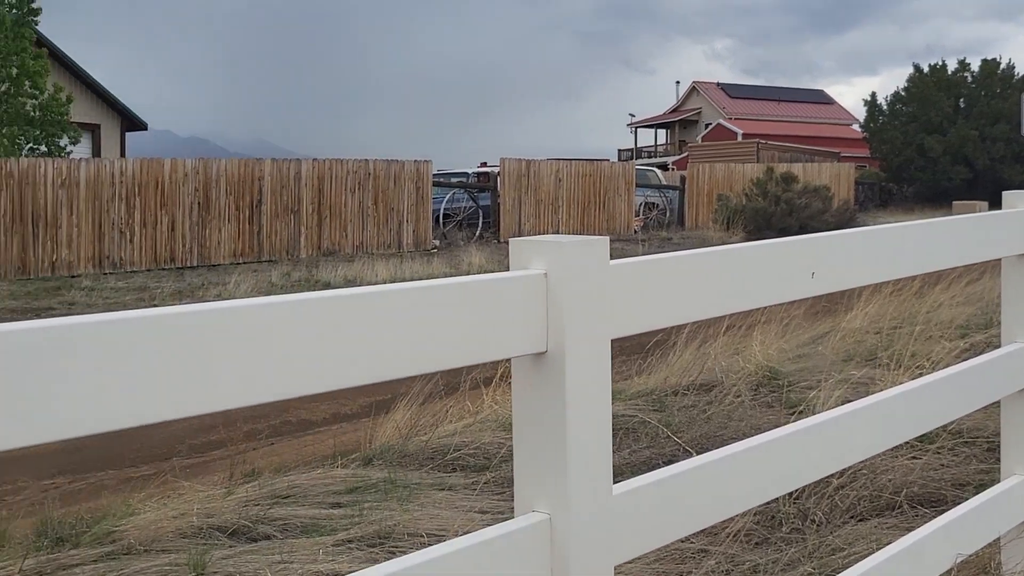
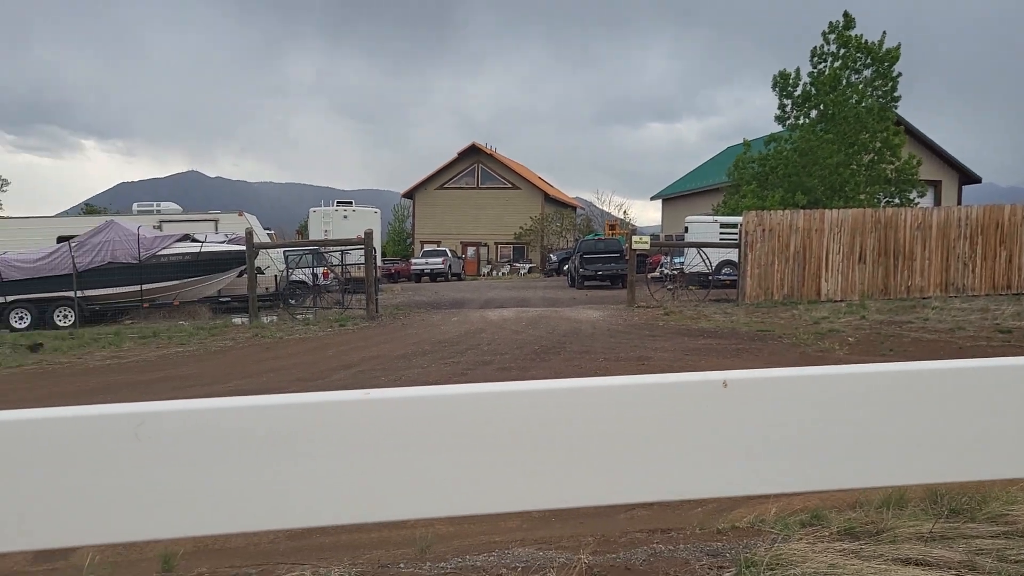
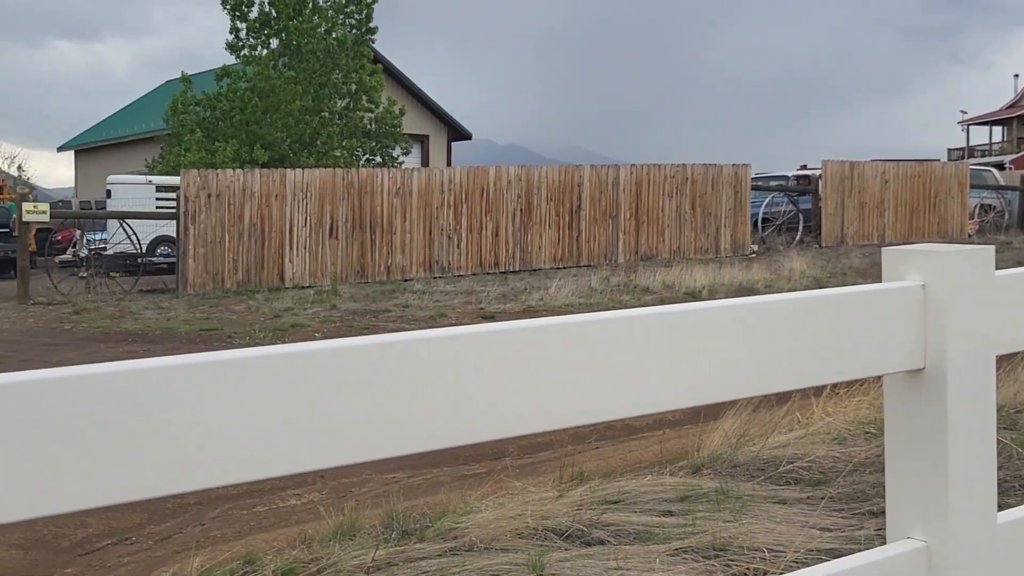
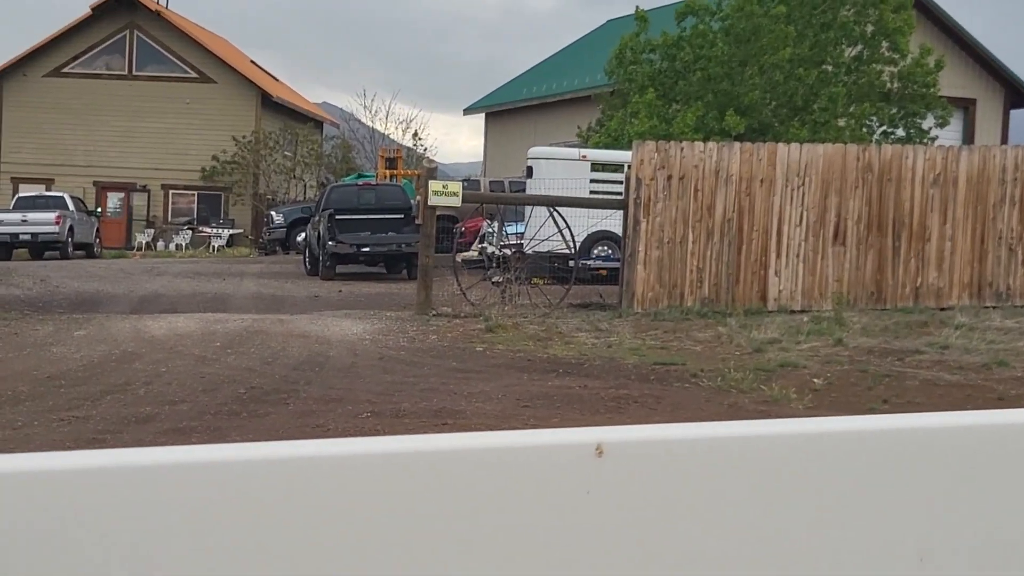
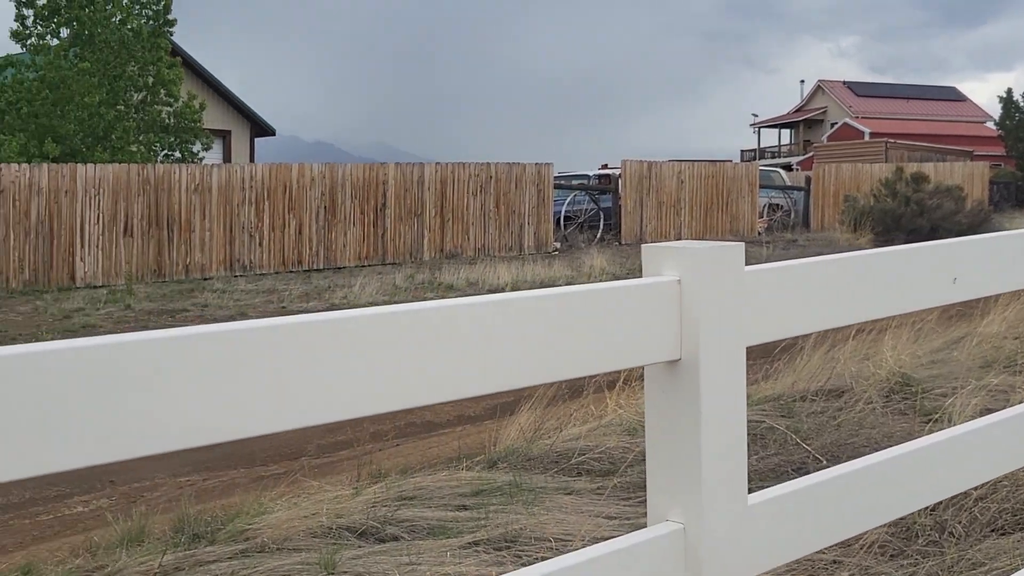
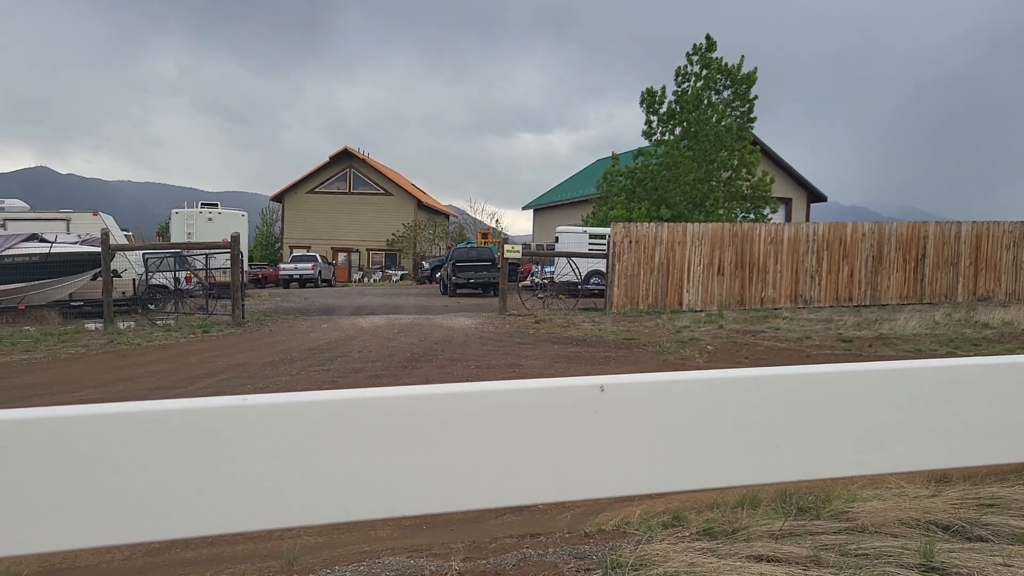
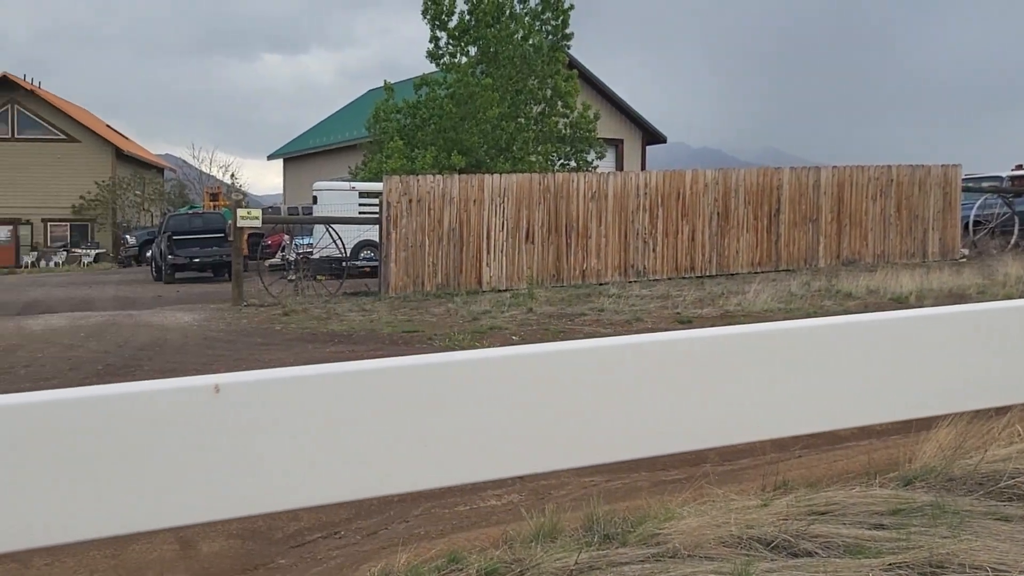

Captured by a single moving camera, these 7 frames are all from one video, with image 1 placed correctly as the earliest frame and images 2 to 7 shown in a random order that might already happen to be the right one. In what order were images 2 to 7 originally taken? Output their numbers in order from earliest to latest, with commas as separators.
5, 3, 7, 4, 6, 2
